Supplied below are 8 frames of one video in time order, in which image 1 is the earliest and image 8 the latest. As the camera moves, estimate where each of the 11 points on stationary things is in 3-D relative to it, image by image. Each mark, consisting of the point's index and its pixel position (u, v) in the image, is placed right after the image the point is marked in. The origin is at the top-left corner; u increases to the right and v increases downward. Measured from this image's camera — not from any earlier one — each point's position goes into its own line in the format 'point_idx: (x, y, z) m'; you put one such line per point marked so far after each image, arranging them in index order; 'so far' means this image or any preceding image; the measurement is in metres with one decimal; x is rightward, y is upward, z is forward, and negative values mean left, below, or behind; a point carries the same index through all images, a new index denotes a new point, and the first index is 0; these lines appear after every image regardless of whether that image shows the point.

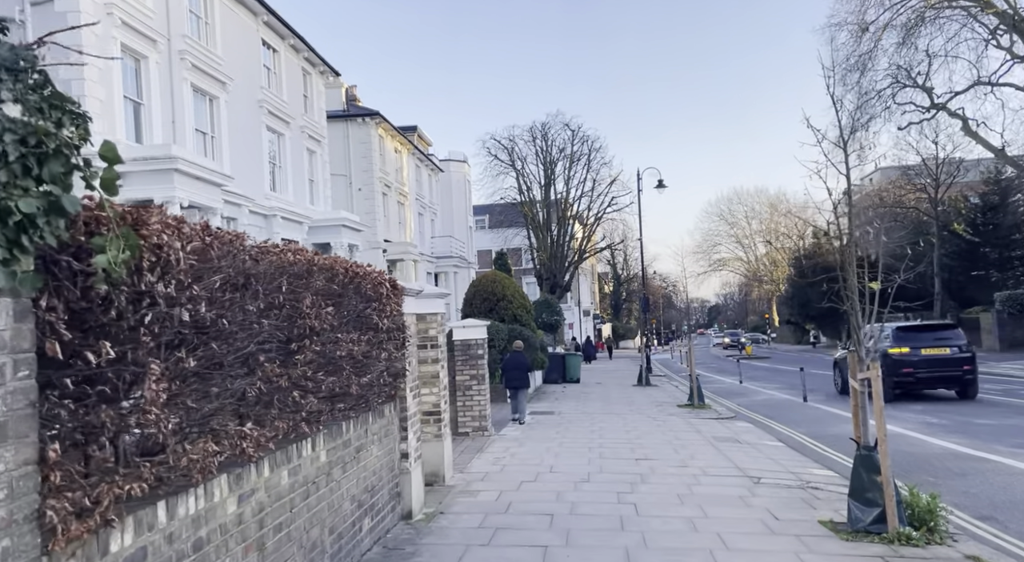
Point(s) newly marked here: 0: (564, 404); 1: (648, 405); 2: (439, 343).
0: (+1.2, -2.7, +17.4) m
1: (+2.9, -2.6, +16.6) m
2: (-0.8, -0.7, +8.3) m
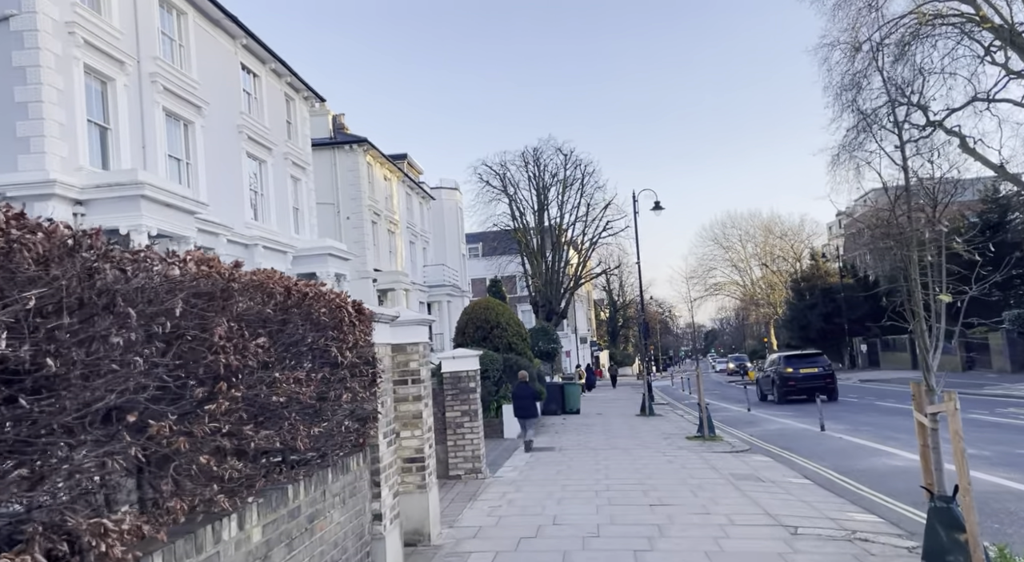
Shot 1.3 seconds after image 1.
0: (+1.1, -3.2, +16.2) m
1: (+2.8, -3.1, +15.4) m
2: (-0.8, -0.9, +7.2) m
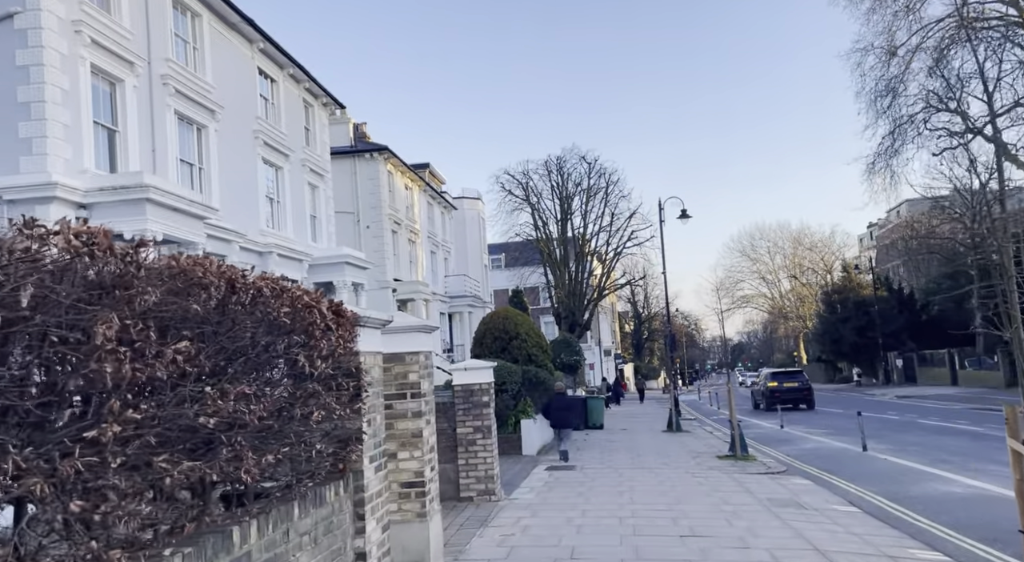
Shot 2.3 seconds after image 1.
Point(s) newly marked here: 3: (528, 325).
0: (+1.5, -3.4, +15.2) m
1: (+3.1, -3.2, +14.4) m
2: (-0.7, -0.9, +6.4) m
3: (+0.4, -1.1, +18.8) m
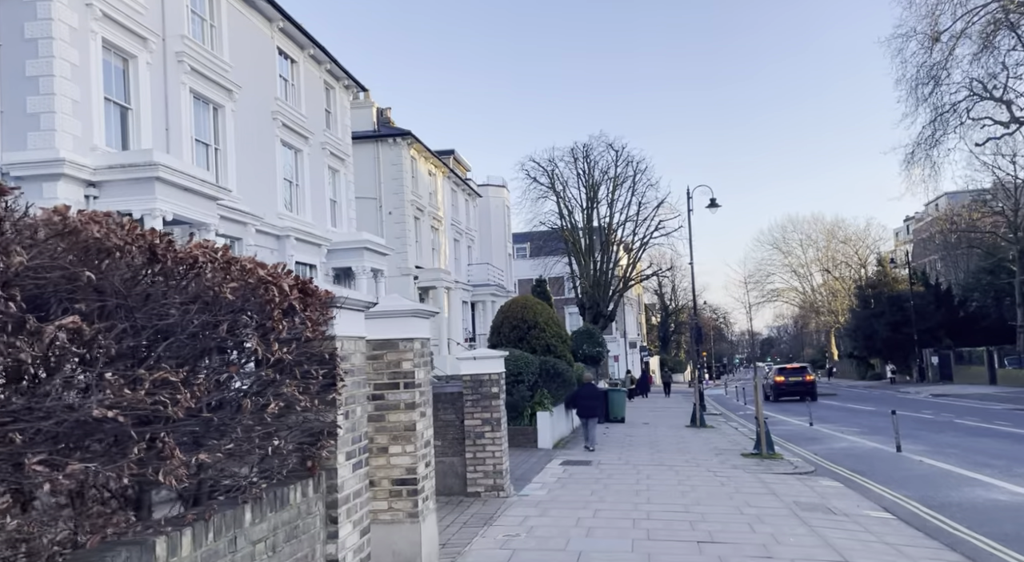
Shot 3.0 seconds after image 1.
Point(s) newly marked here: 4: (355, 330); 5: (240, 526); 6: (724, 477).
0: (+1.7, -3.2, +14.7) m
1: (+3.4, -3.0, +13.8) m
2: (-0.7, -0.7, +5.8) m
3: (+0.8, -0.8, +18.2) m
4: (-0.9, -0.3, +4.6) m
5: (-1.1, -1.0, +3.3) m
6: (+3.0, -2.8, +11.1) m
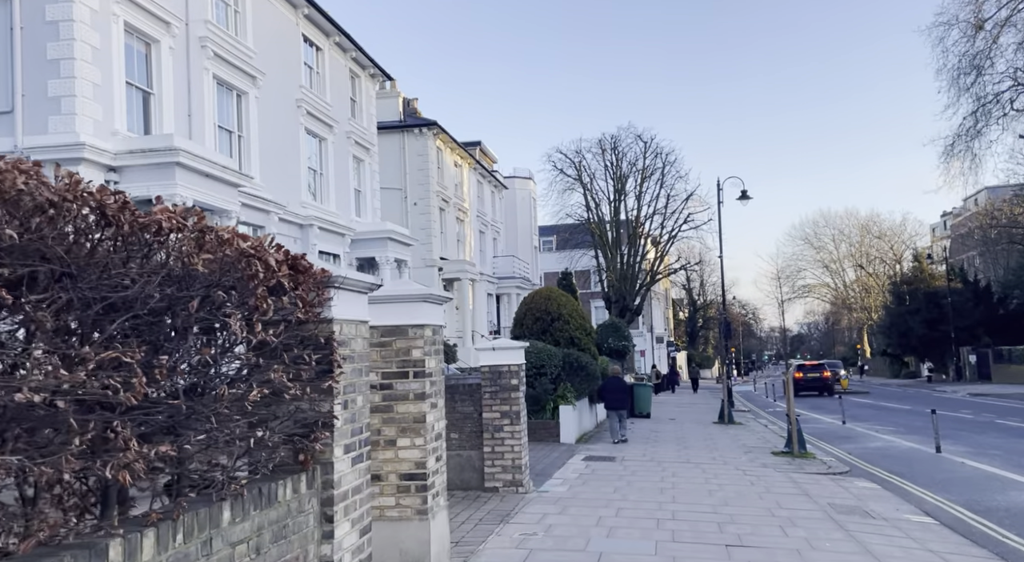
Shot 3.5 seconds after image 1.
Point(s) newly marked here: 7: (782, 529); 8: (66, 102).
0: (+2.1, -3.0, +14.2) m
1: (+3.8, -2.9, +13.3) m
2: (-0.6, -0.6, +5.5) m
3: (+1.3, -0.6, +17.8) m
4: (-0.8, -0.2, +4.3) m
5: (-1.1, -0.9, +3.0) m
6: (+3.3, -2.6, +10.6) m
7: (+2.5, -2.3, +7.4) m
8: (-7.7, +3.1, +13.6) m
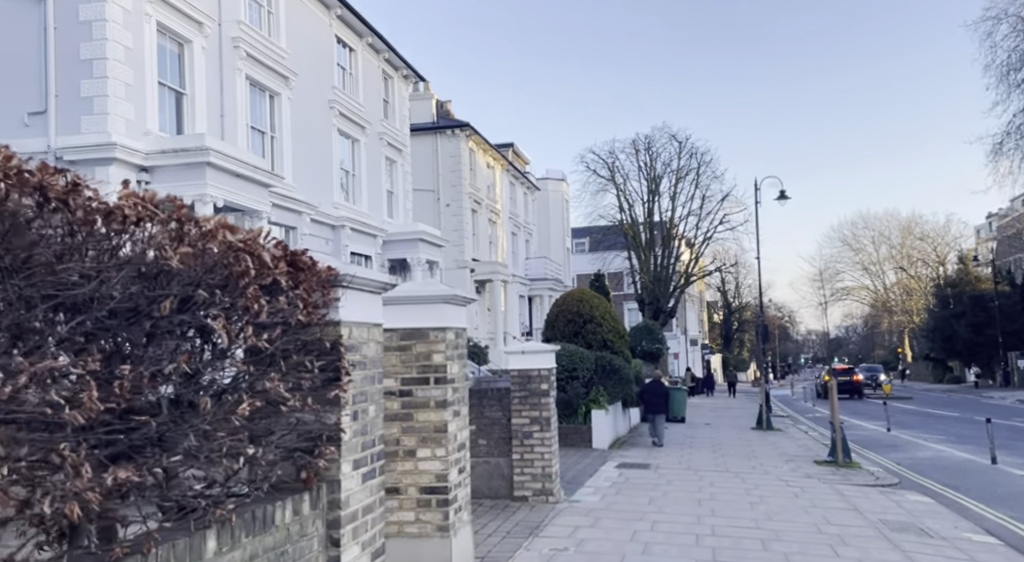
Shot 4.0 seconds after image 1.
0: (+2.7, -3.0, +13.8) m
1: (+4.3, -2.9, +12.8) m
2: (-0.4, -0.6, +5.1) m
3: (+2.1, -0.6, +17.4) m
4: (-0.7, -0.2, +4.0) m
5: (-1.1, -0.9, +2.6) m
6: (+3.7, -2.7, +10.1) m
7: (+2.8, -2.3, +6.9) m
8: (-7.2, +3.1, +13.5) m
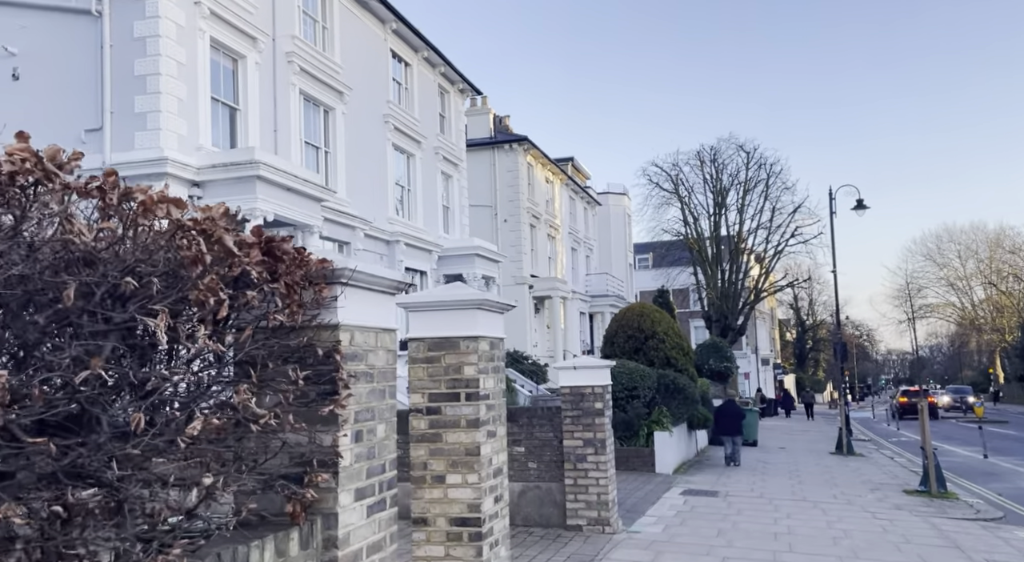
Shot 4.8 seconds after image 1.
0: (+3.6, -3.2, +12.8) m
1: (+5.1, -3.1, +11.7) m
2: (-0.2, -0.6, +4.5) m
3: (+3.3, -0.9, +16.5) m
4: (-0.6, -0.2, +3.4) m
5: (-1.0, -0.9, +2.1) m
6: (+4.3, -2.8, +9.1) m
7: (+3.2, -2.4, +6.0) m
8: (-6.2, +2.8, +13.5) m
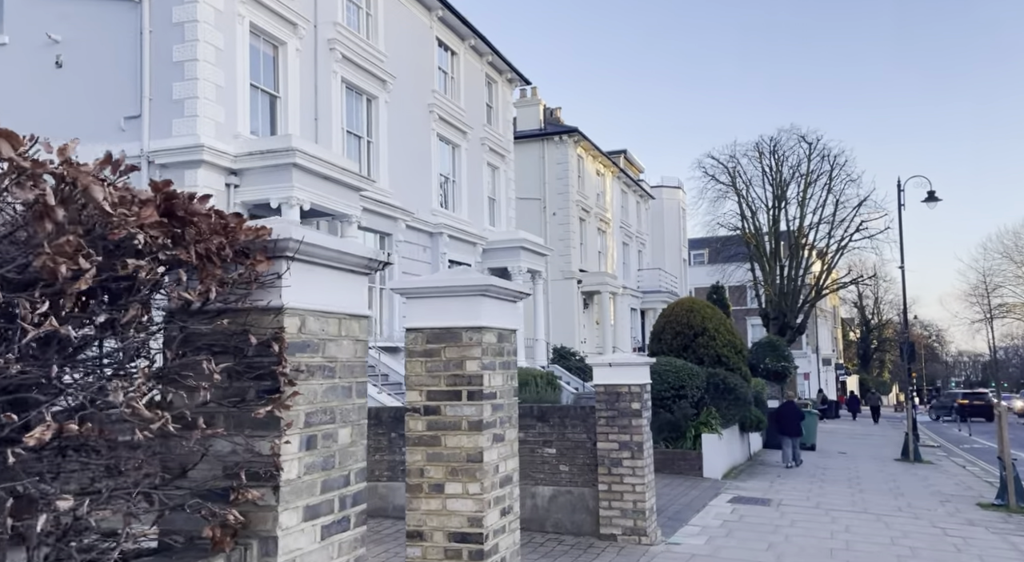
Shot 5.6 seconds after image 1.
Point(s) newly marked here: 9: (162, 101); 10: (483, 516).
0: (+4.2, -3.1, +12.0) m
1: (+5.6, -3.0, +10.8) m
2: (-0.1, -0.5, +4.0) m
3: (+4.2, -0.8, +15.7) m
4: (-0.6, -0.1, +2.8) m
5: (-1.1, -0.8, +1.6) m
6: (+4.6, -2.7, +8.2) m
7: (+3.3, -2.3, +5.2) m
8: (-5.5, +3.0, +13.3) m
9: (-6.1, +3.1, +13.6) m
10: (-0.1, -1.2, +3.9) m
